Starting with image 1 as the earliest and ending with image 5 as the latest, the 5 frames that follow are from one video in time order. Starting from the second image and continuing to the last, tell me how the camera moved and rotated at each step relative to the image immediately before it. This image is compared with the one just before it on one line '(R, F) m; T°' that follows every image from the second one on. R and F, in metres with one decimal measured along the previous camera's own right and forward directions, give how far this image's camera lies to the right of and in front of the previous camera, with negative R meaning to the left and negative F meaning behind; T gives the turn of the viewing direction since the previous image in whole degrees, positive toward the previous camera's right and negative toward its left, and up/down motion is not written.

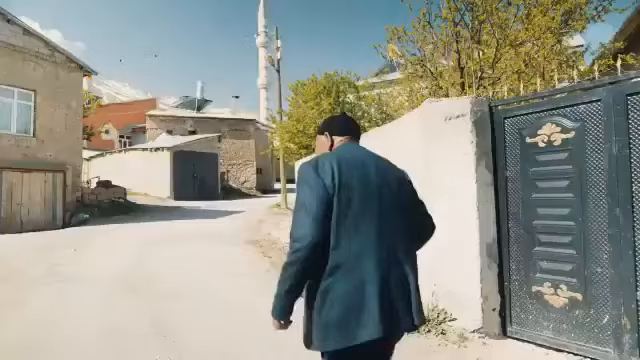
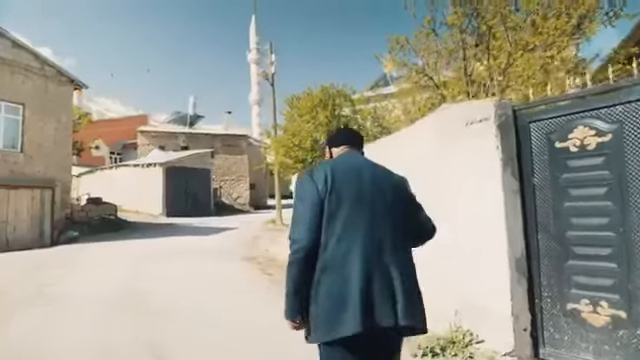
(-0.2, +0.4) m; +1°
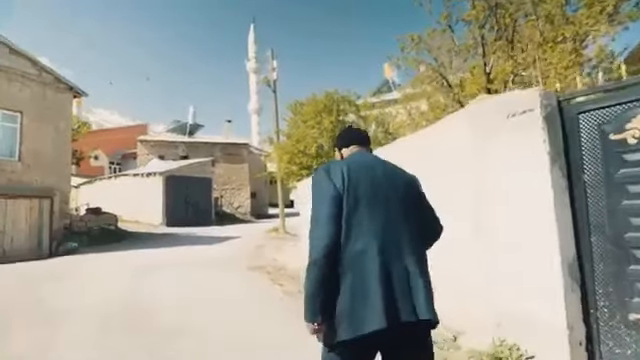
(-0.2, +0.4) m; 0°
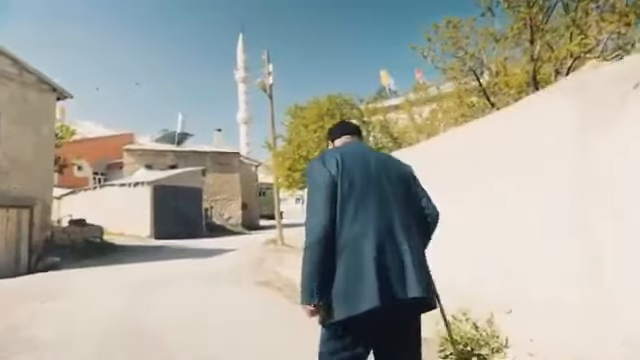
(-0.5, +1.0) m; +2°
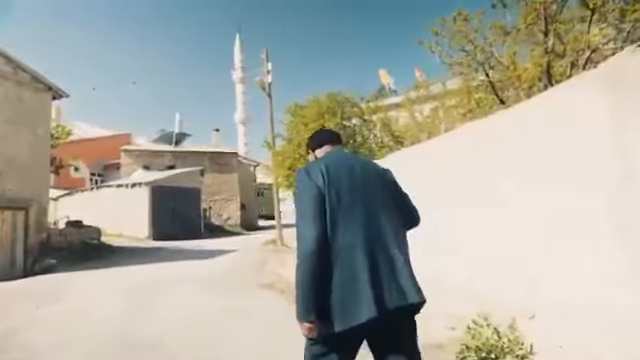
(-0.1, +0.2) m; 0°
